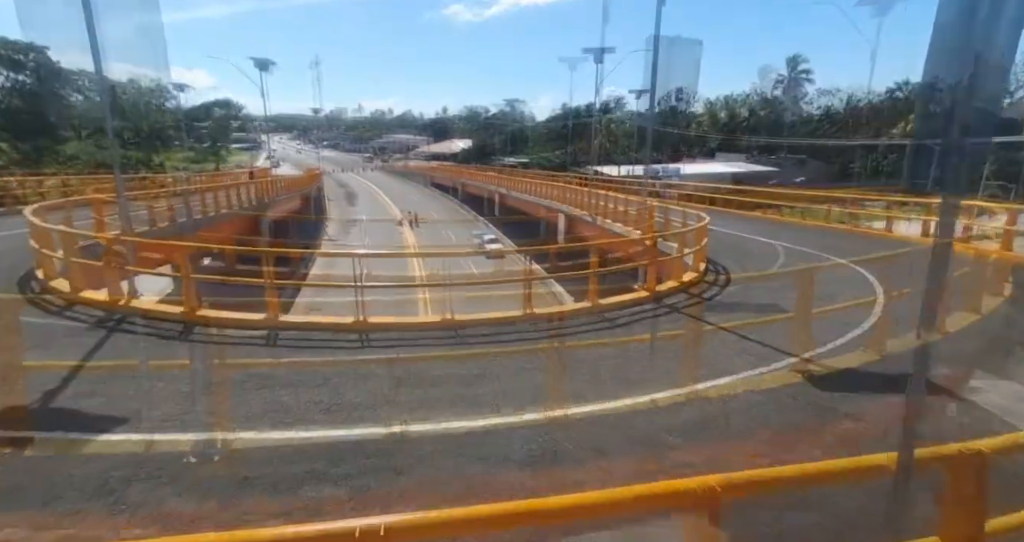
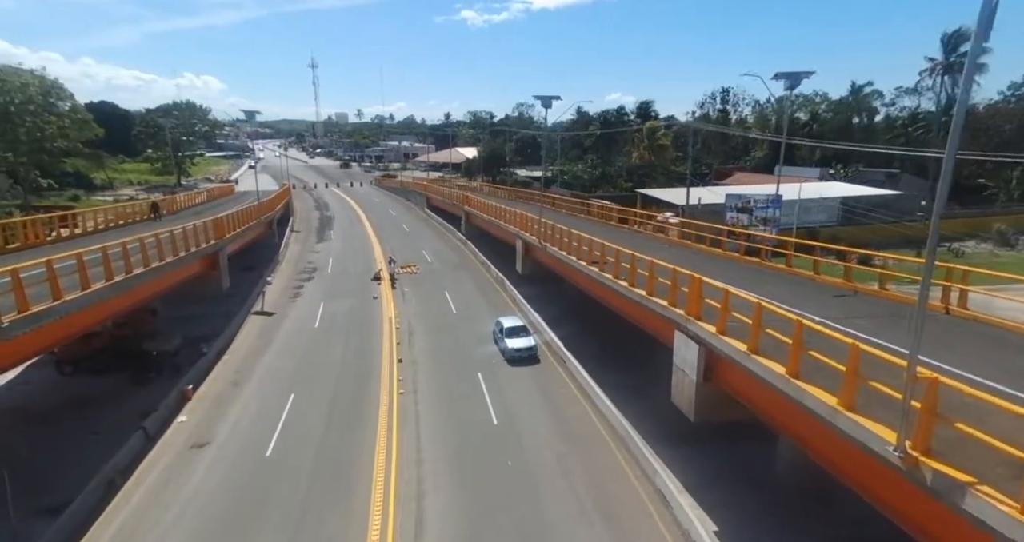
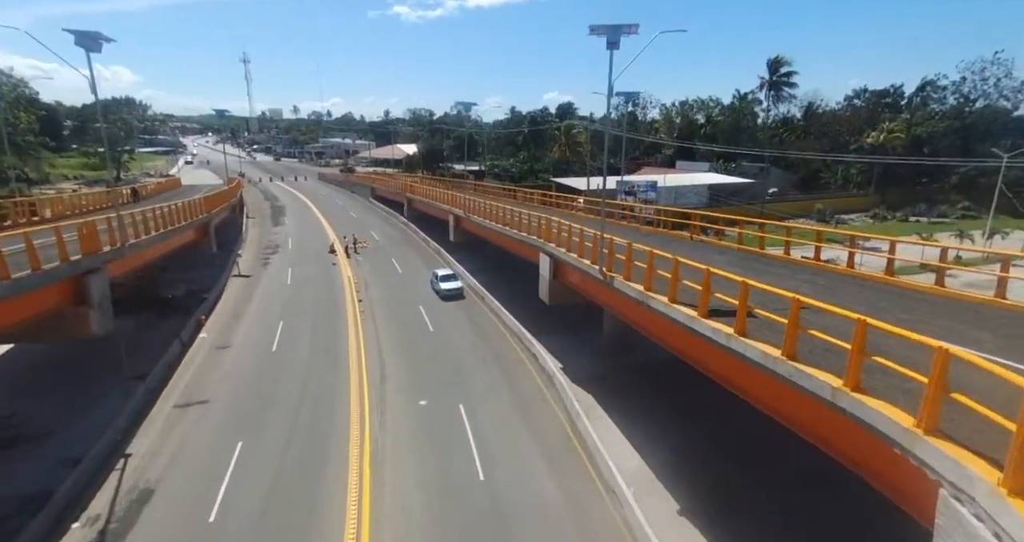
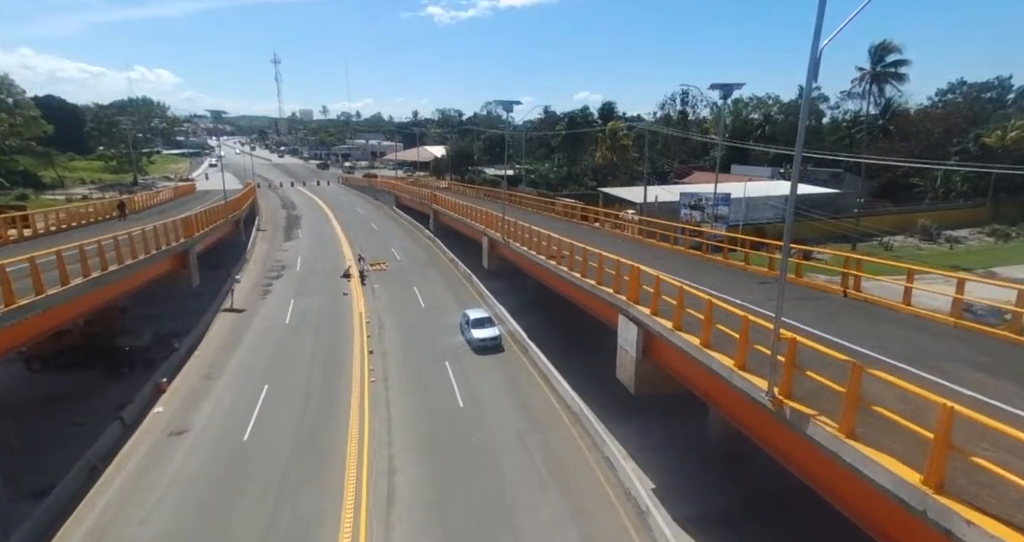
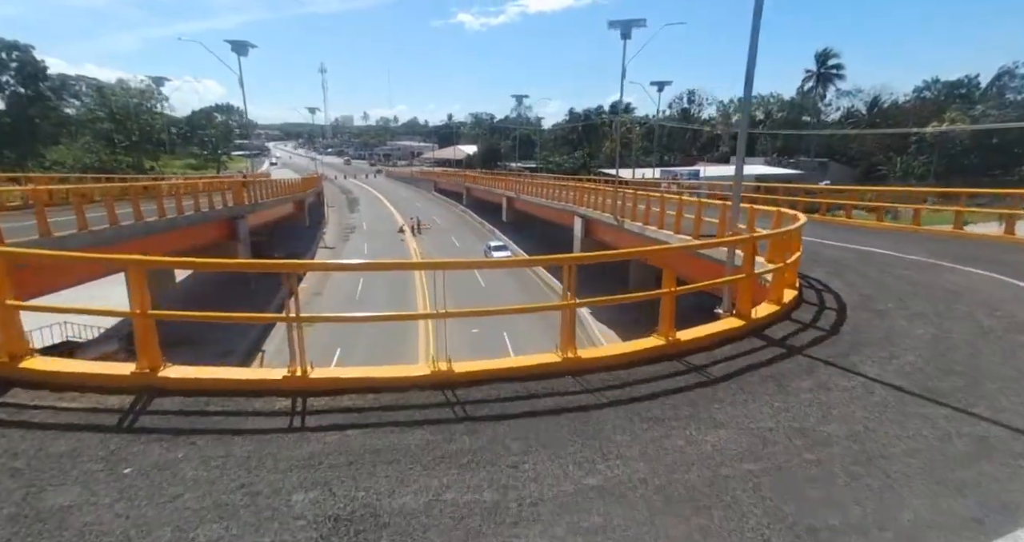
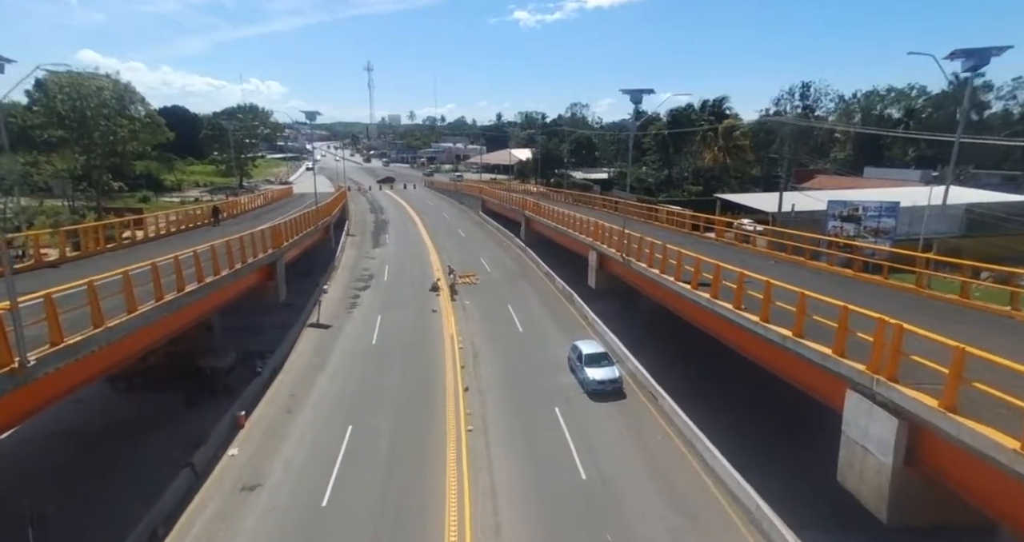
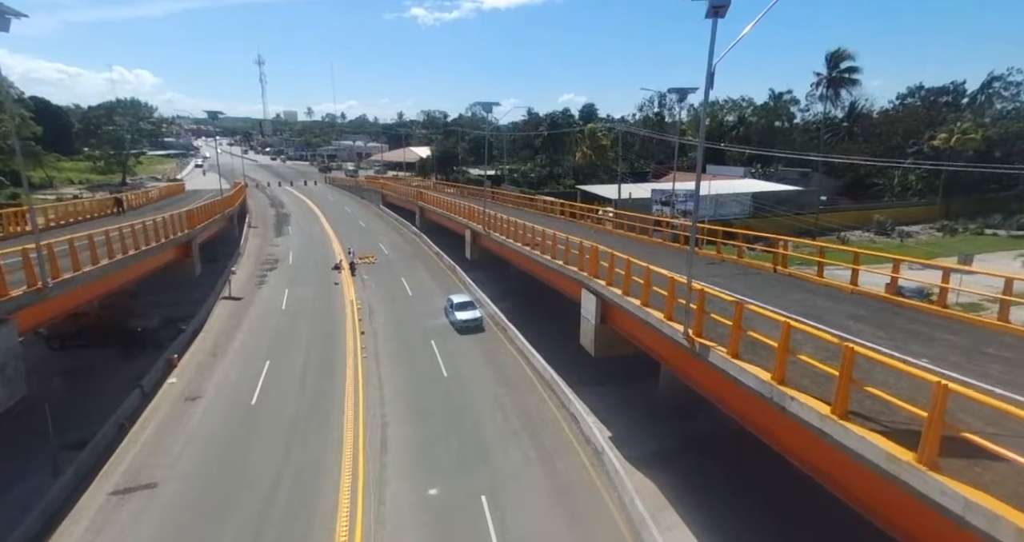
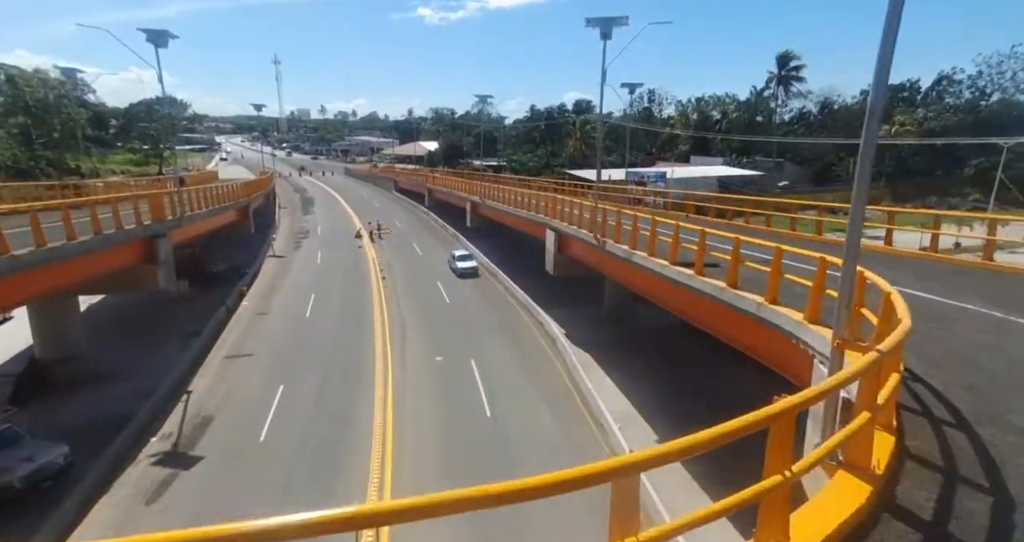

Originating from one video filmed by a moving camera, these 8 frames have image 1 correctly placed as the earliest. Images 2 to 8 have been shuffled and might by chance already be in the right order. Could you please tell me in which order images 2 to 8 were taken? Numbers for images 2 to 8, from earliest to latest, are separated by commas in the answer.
5, 8, 3, 7, 4, 2, 6
